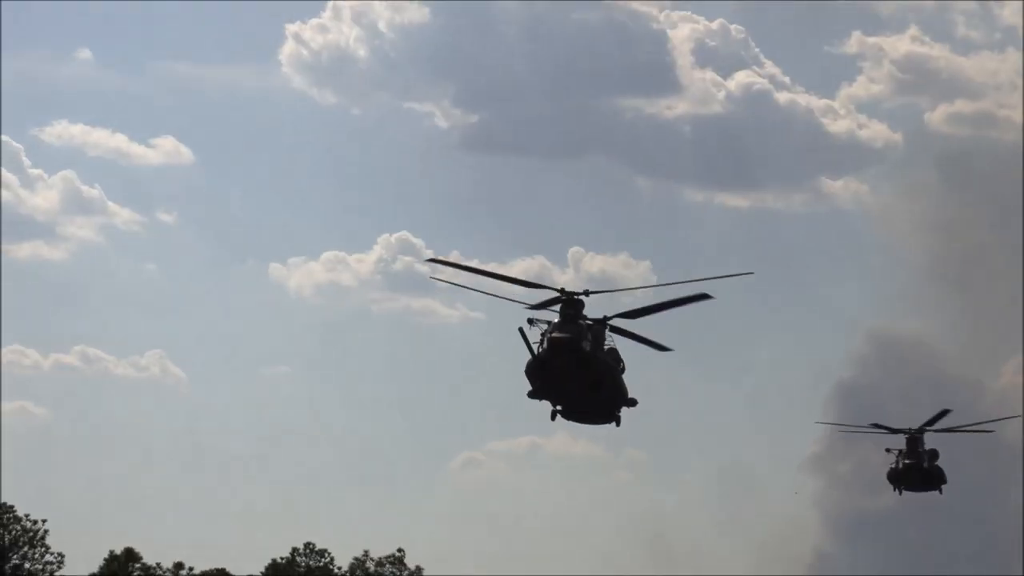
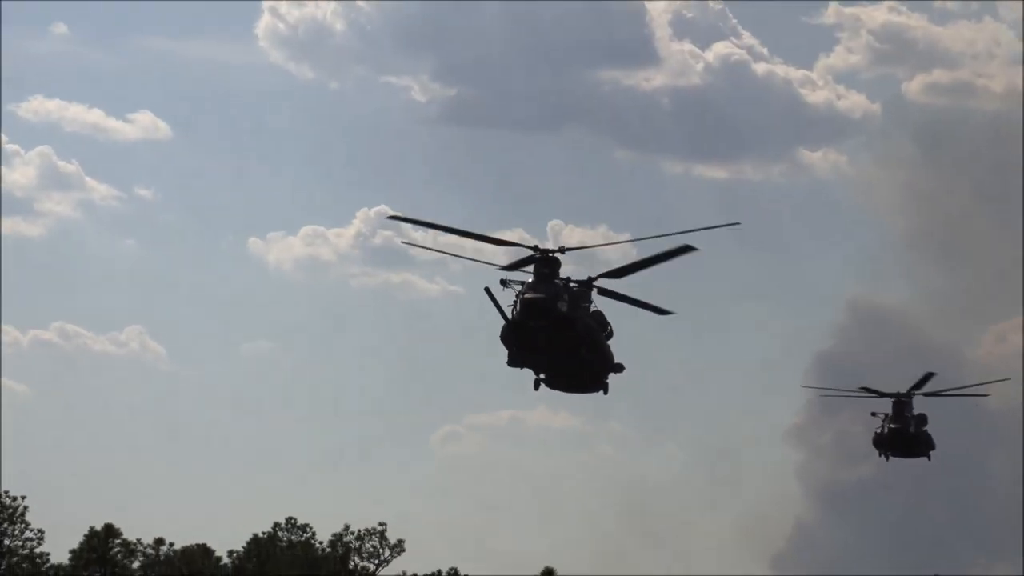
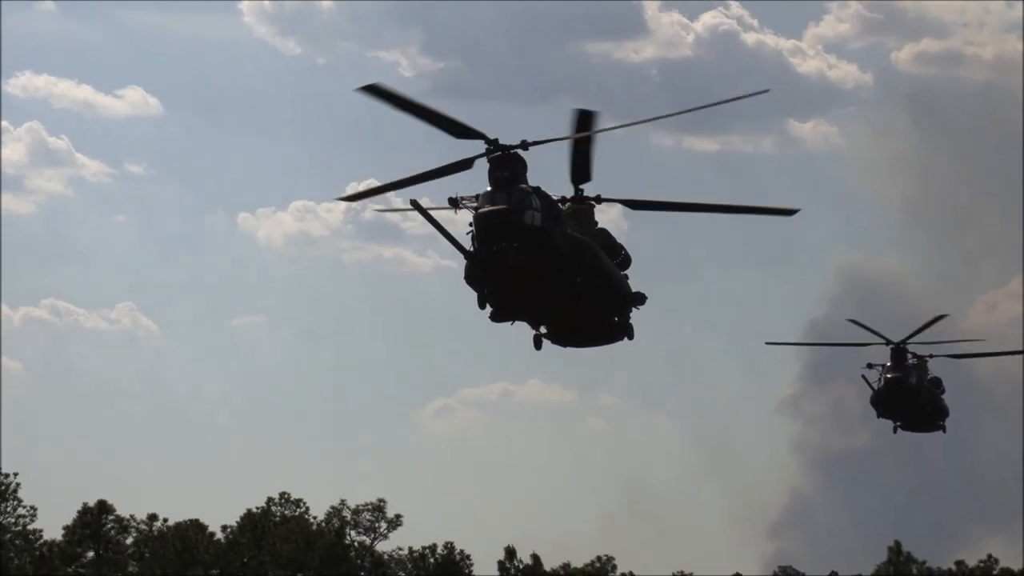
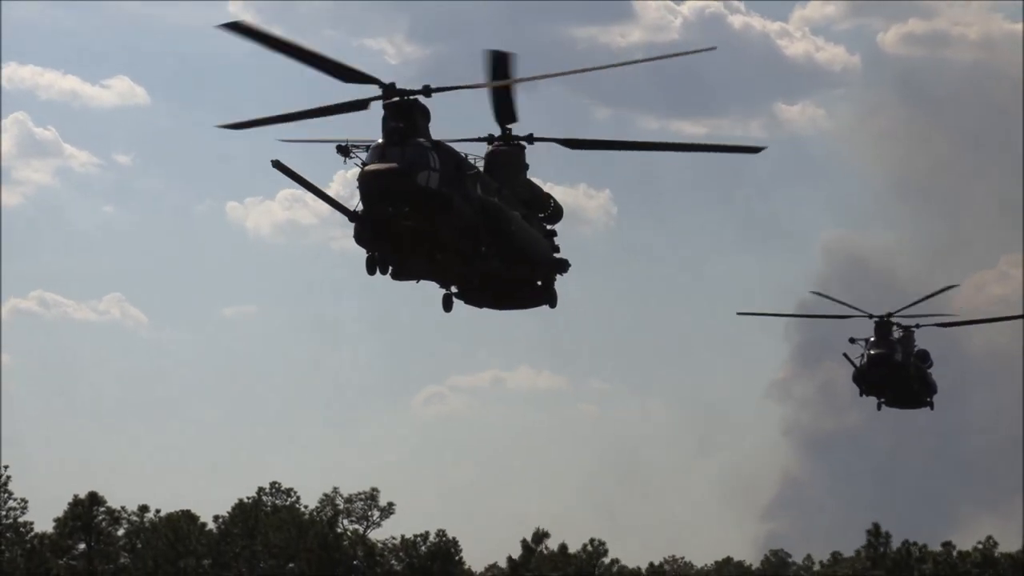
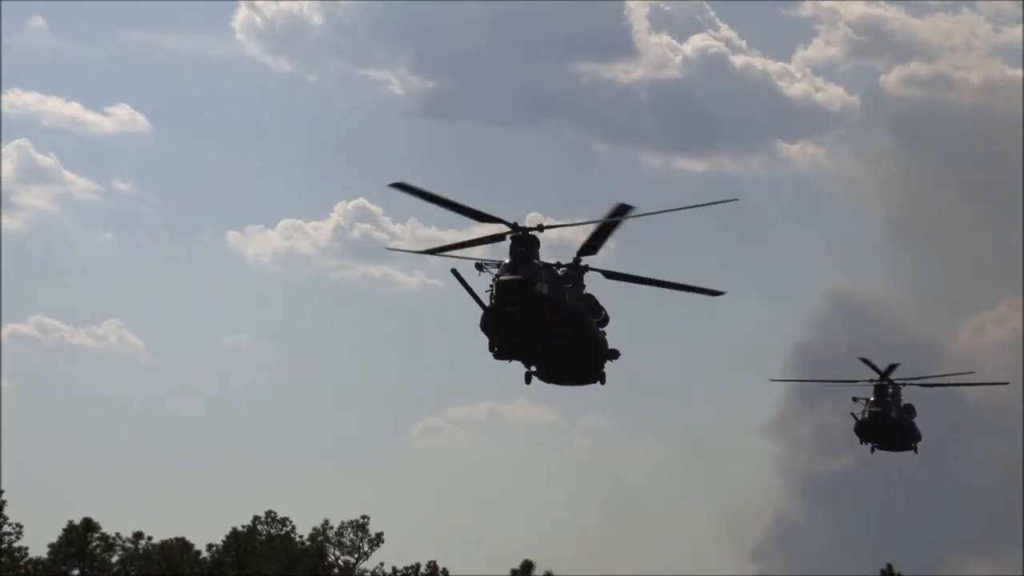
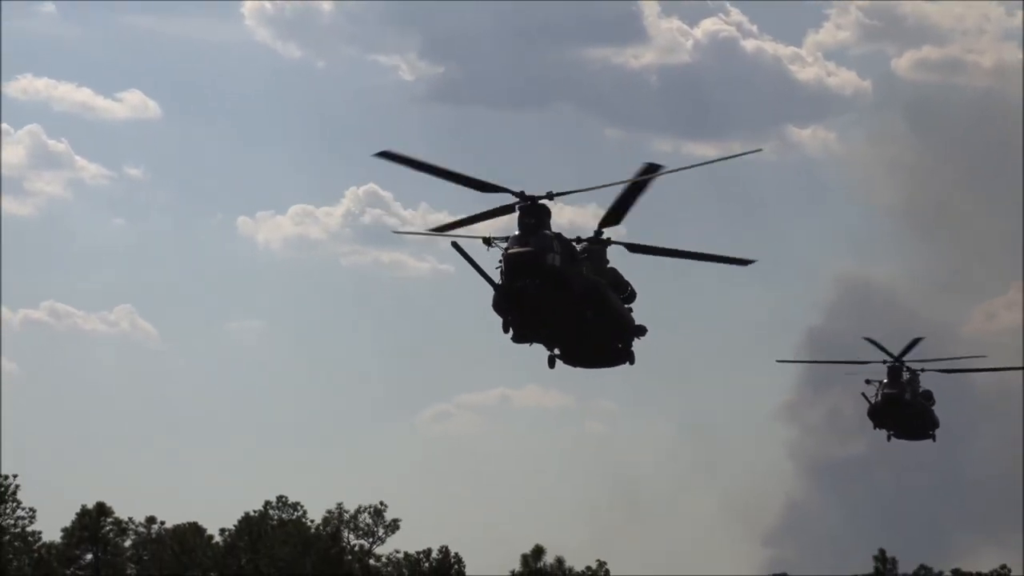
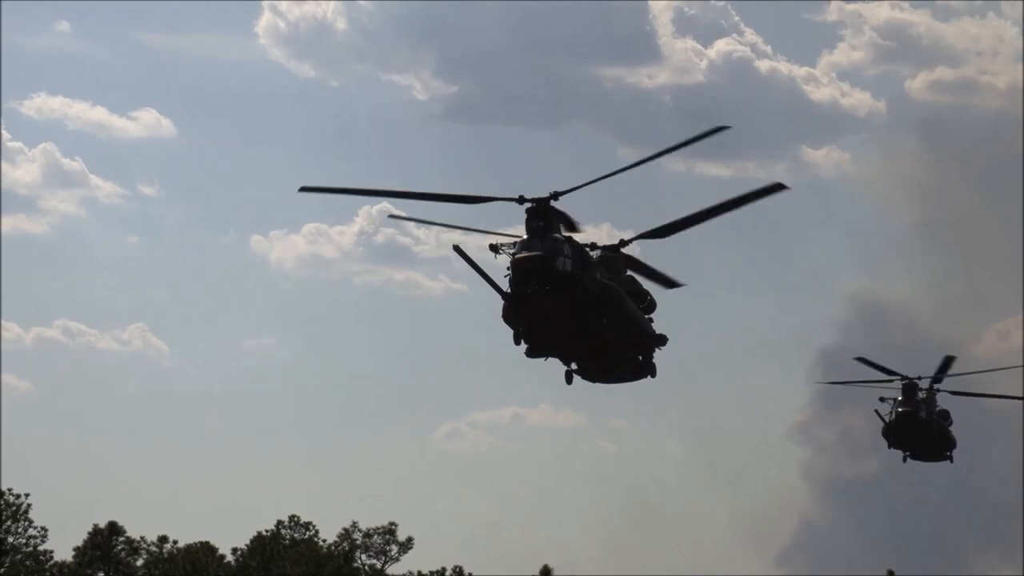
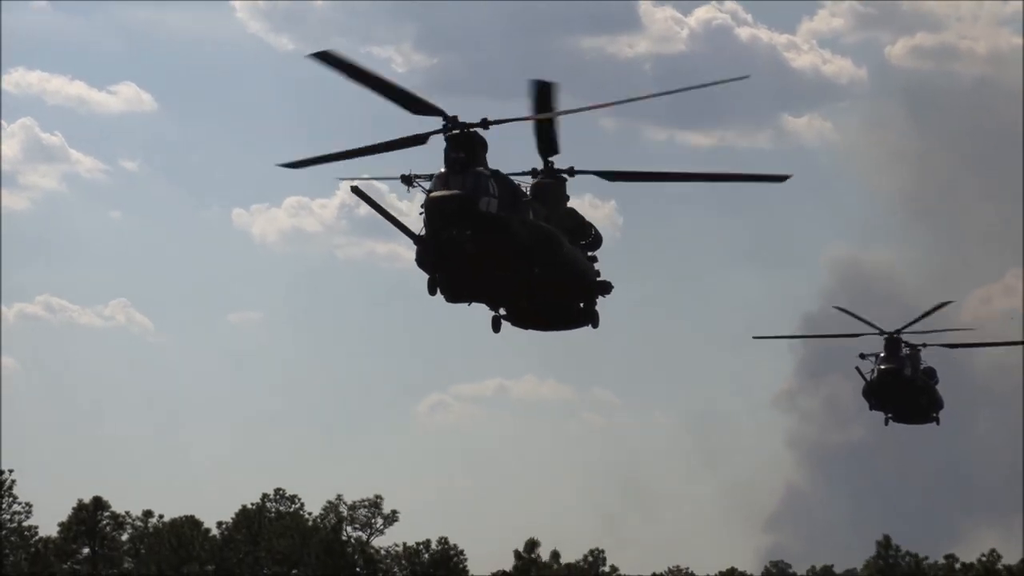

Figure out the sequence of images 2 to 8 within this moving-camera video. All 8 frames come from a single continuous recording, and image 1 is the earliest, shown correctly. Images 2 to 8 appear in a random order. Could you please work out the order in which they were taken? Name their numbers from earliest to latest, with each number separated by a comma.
2, 5, 6, 7, 3, 8, 4
